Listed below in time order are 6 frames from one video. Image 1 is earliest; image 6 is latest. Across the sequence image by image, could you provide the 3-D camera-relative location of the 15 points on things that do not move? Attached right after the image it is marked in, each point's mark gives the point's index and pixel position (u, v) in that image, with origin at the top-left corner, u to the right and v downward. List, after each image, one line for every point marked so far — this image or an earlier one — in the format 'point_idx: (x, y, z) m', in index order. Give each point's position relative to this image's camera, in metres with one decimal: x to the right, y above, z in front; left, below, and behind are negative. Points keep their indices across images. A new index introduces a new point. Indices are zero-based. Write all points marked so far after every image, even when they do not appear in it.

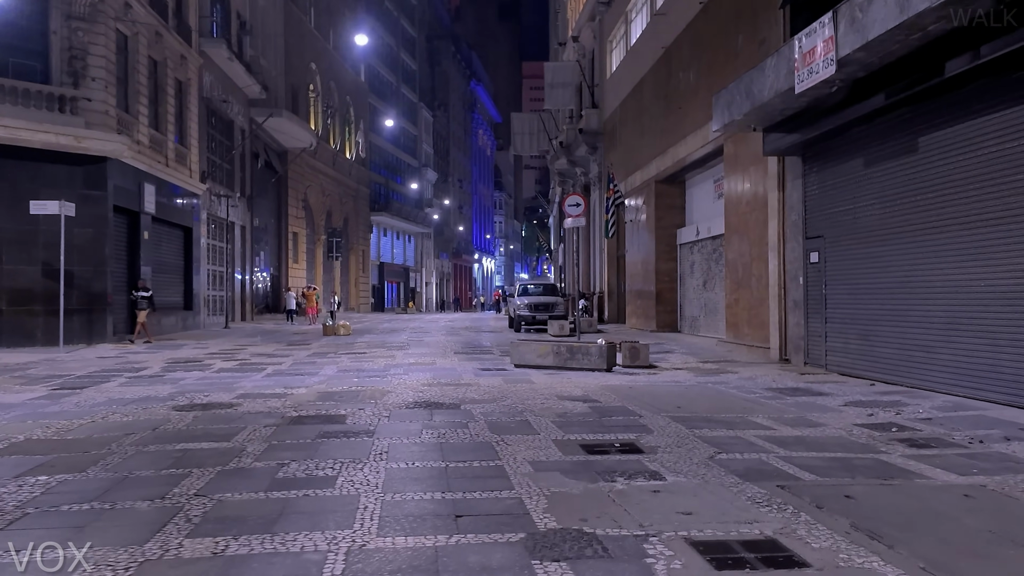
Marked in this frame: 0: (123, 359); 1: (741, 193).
0: (-7.4, -1.3, +15.8) m
1: (+4.5, +1.8, +16.1) m
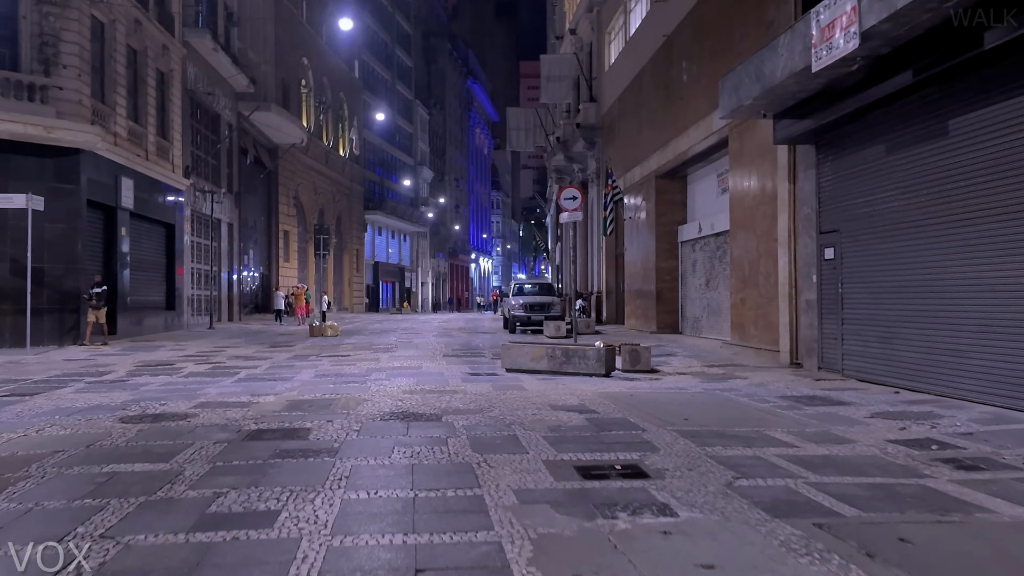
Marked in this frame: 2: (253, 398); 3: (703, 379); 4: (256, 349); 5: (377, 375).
0: (-7.5, -1.3, +14.8) m
1: (+4.3, +1.9, +15.2) m
2: (-2.8, -1.2, +9.2) m
3: (+2.6, -1.2, +11.3) m
4: (-5.5, -1.3, +17.9) m
5: (-1.9, -1.2, +11.5) m
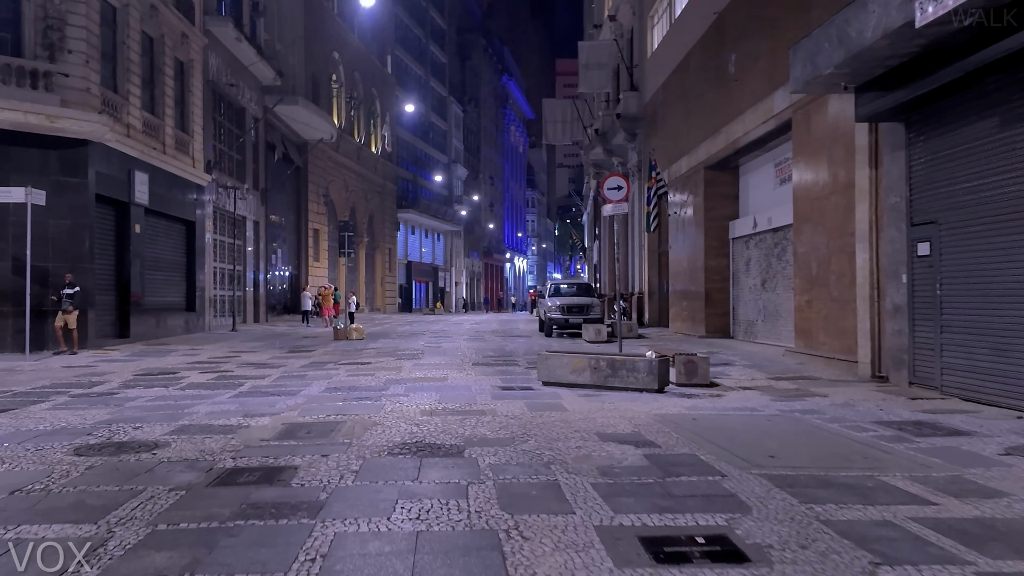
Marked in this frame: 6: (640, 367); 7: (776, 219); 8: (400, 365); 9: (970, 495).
0: (-6.9, -1.3, +13.6) m
1: (+4.9, +1.8, +13.5) m
2: (-2.5, -1.2, +7.8) m
3: (+3.1, -1.3, +9.7) m
4: (-4.8, -1.3, +16.6) m
5: (-1.4, -1.2, +10.0) m
6: (+1.5, -0.9, +9.8) m
7: (+5.3, +1.4, +16.7) m
8: (-1.8, -1.2, +13.4) m
9: (+2.8, -1.2, +5.0) m
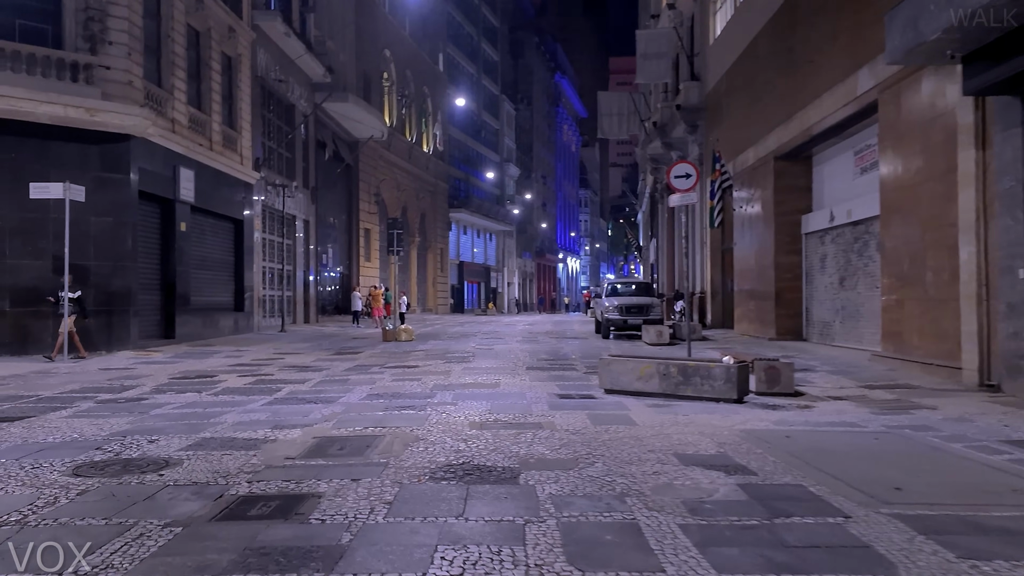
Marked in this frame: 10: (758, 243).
0: (-6.0, -1.3, +13.0) m
1: (+5.8, +1.9, +12.1) m
2: (-2.0, -1.2, +6.9) m
3: (+3.7, -1.2, +8.5) m
4: (-3.7, -1.3, +15.9) m
5: (-0.8, -1.2, +9.1) m
6: (+2.1, -0.9, +8.7) m
7: (+6.4, +1.4, +15.3) m
8: (-0.9, -1.2, +12.5) m
9: (+3.1, -1.2, +3.8) m
10: (+5.8, +1.1, +19.8) m
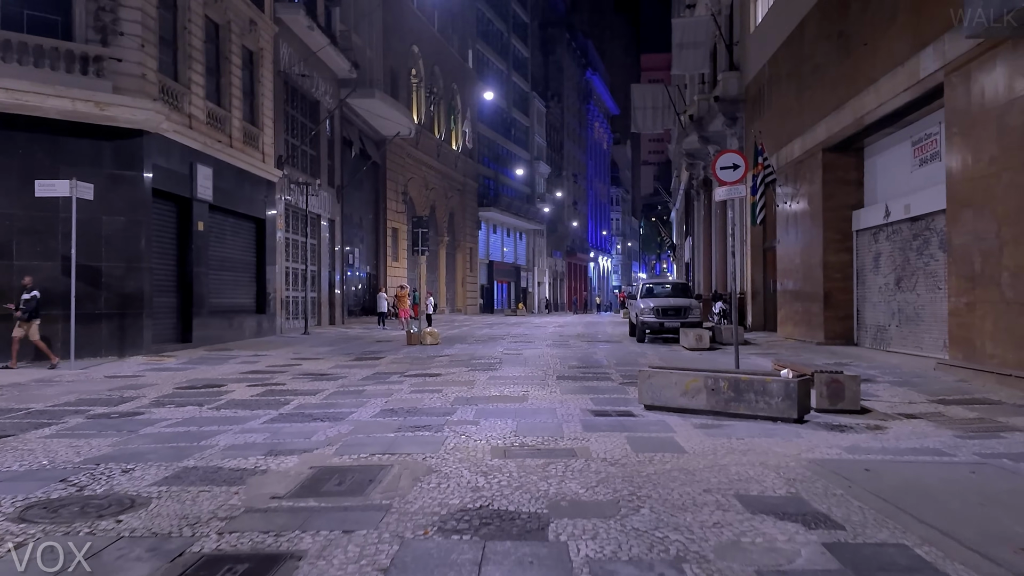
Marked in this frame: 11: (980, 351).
0: (-5.6, -1.3, +12.3) m
1: (+6.2, +1.8, +10.9) m
2: (-1.8, -1.3, +6.0) m
3: (+4.0, -1.3, +7.4) m
4: (-3.2, -1.3, +15.1) m
5: (-0.5, -1.2, +8.2) m
6: (+2.4, -0.9, +7.6) m
7: (+6.9, +1.4, +14.1) m
8: (-0.5, -1.3, +11.6) m
9: (+3.2, -1.2, +2.7) m
10: (+6.5, +1.1, +18.6) m
11: (+6.1, -0.8, +10.9) m
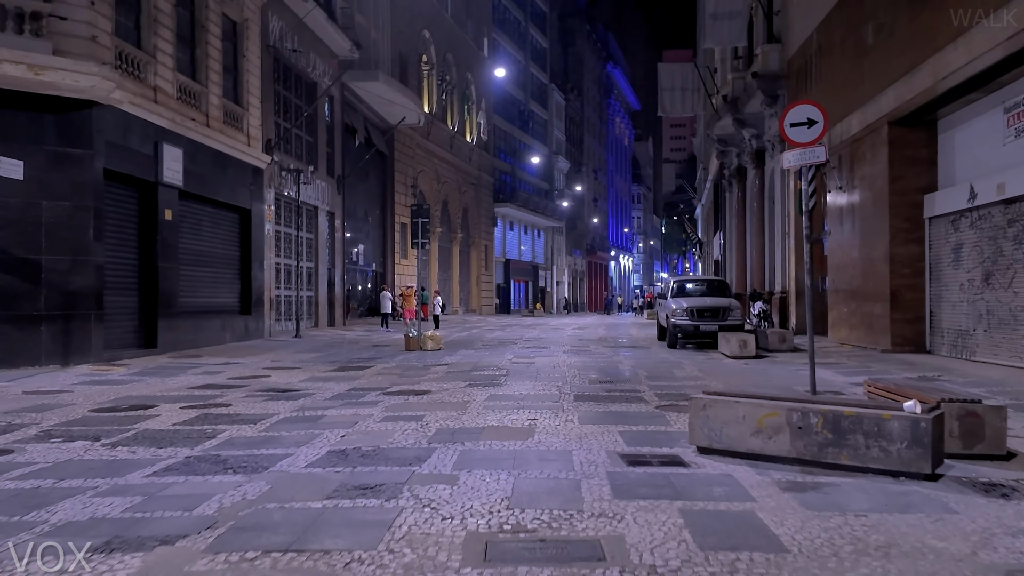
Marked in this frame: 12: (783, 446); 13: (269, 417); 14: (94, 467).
0: (-5.5, -1.3, +10.0) m
1: (+6.2, +1.9, +8.4) m
2: (-1.8, -1.2, +3.6) m
3: (+3.9, -1.2, +4.9) m
4: (-3.1, -1.3, +12.7) m
5: (-0.5, -1.2, +5.8) m
6: (+2.4, -0.9, +5.1) m
7: (+7.0, +1.4, +11.5) m
8: (-0.5, -1.2, +9.1) m
9: (+3.0, -1.2, +0.2) m
10: (+6.7, +1.1, +16.0) m
11: (+6.2, -0.8, +8.4) m
12: (+1.8, -1.0, +5.6) m
13: (-2.4, -1.3, +8.2) m
14: (-2.9, -1.3, +5.9) m
